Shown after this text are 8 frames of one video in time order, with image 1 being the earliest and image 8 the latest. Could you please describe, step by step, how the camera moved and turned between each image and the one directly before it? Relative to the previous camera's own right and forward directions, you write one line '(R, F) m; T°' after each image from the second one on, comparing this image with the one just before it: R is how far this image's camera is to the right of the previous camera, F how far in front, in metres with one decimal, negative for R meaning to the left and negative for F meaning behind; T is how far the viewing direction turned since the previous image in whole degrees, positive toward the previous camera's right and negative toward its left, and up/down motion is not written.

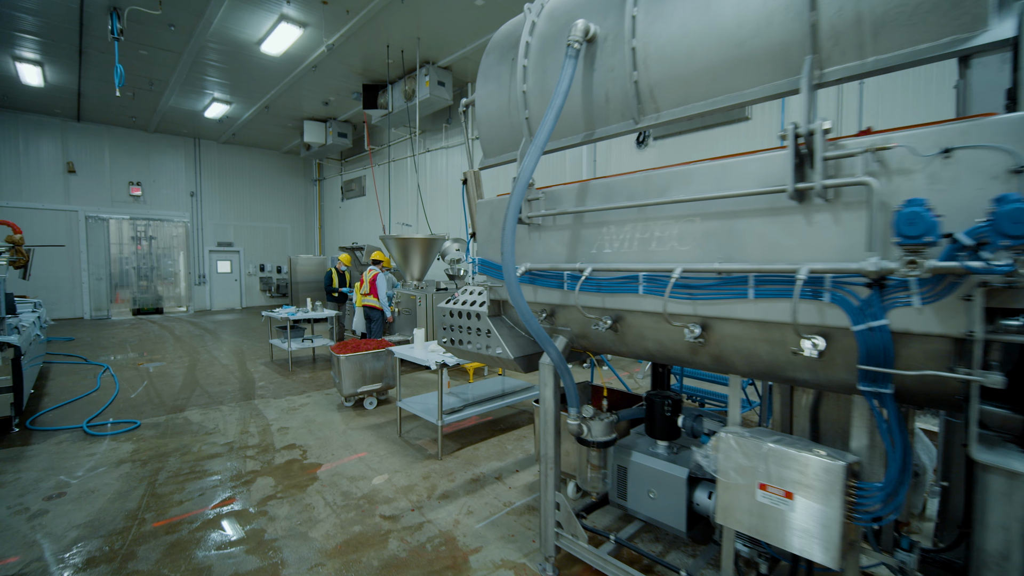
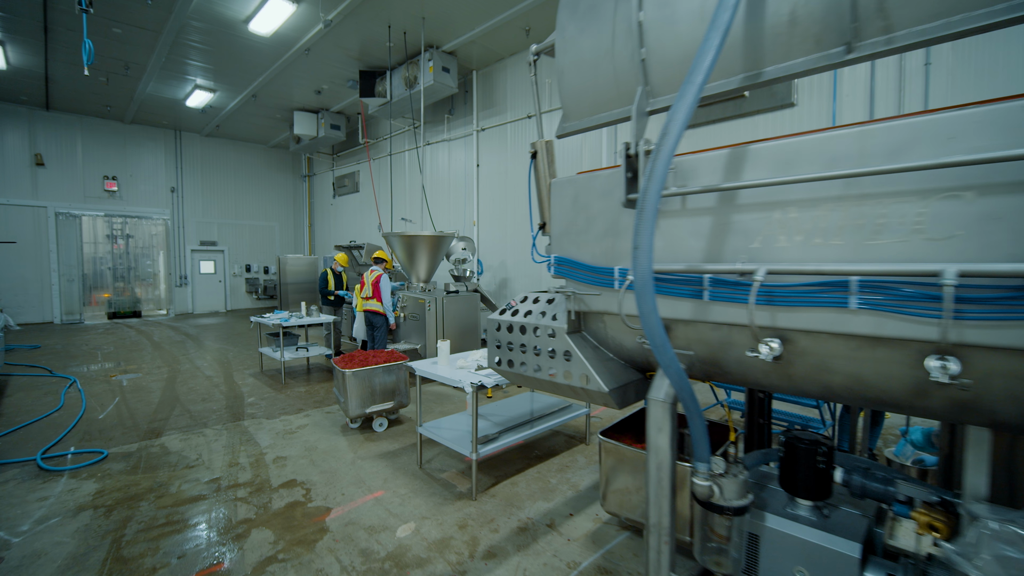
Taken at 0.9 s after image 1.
(-0.3, +0.5) m; +2°
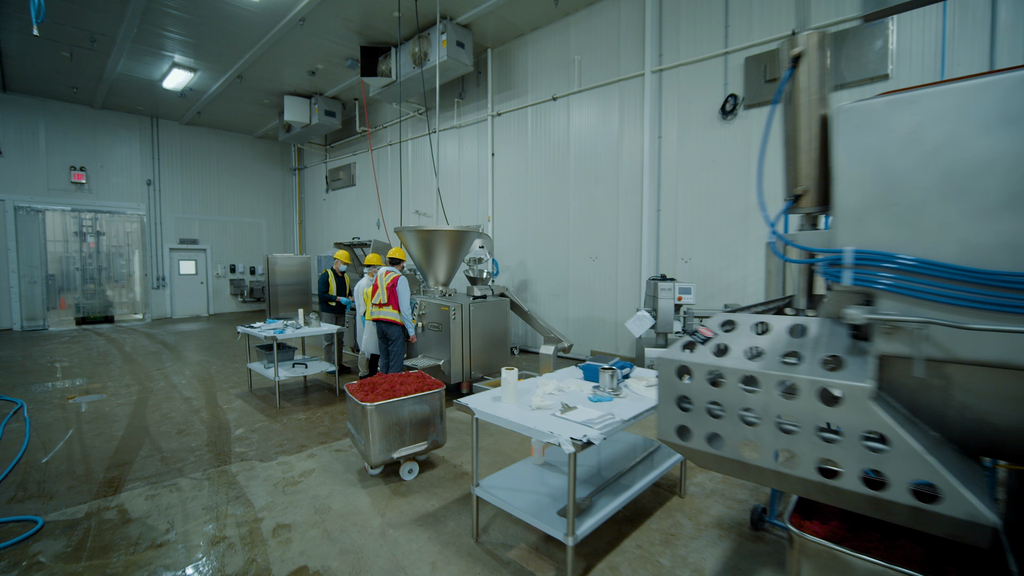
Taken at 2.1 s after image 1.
(-0.4, +0.7) m; +2°
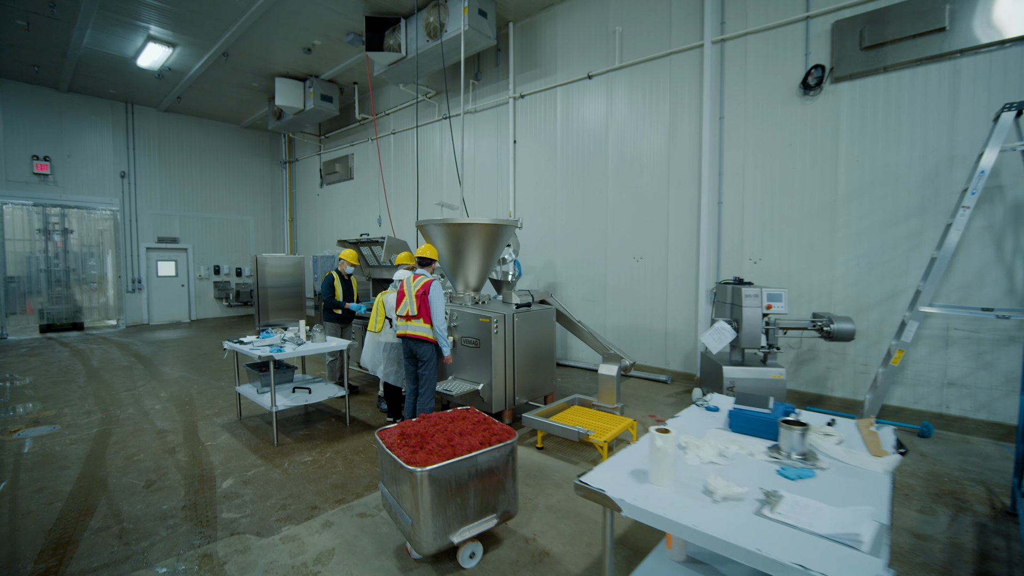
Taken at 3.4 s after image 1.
(-0.5, +0.7) m; +1°
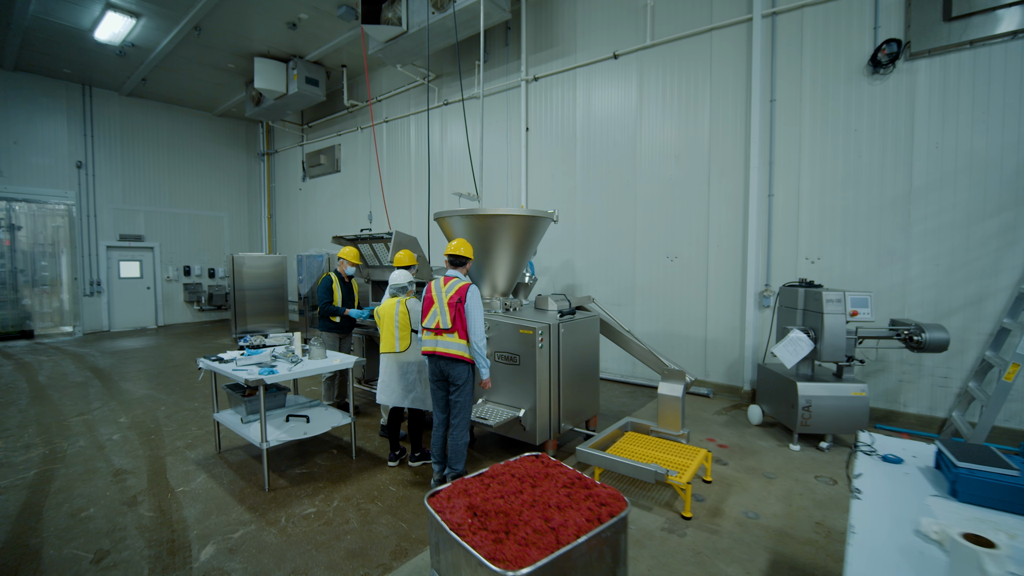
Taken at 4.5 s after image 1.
(-0.4, +0.5) m; +3°
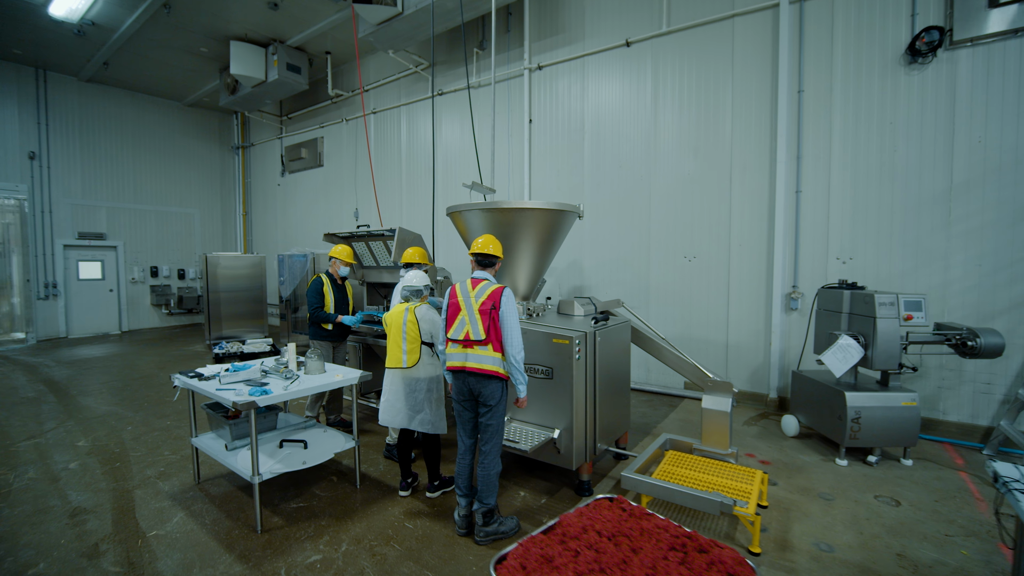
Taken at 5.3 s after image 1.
(-0.3, +0.3) m; +3°
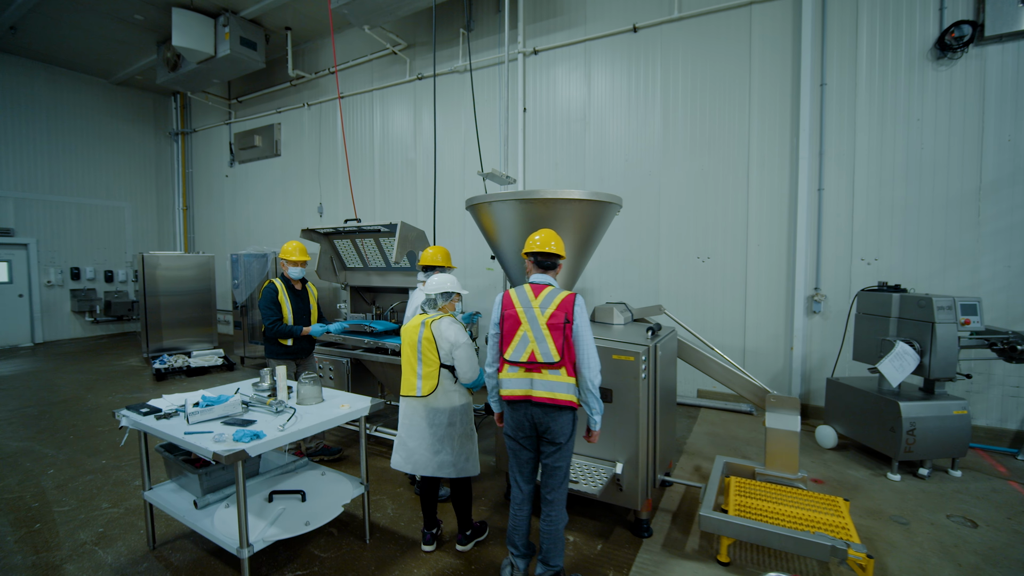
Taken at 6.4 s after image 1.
(-0.4, +0.4) m; +6°
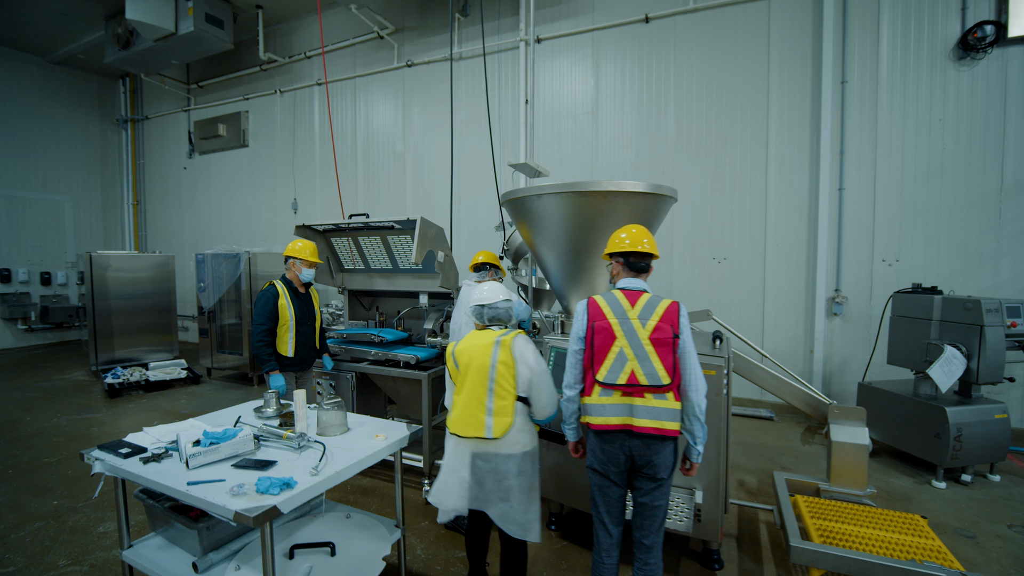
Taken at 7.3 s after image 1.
(-0.4, +0.3) m; +5°
